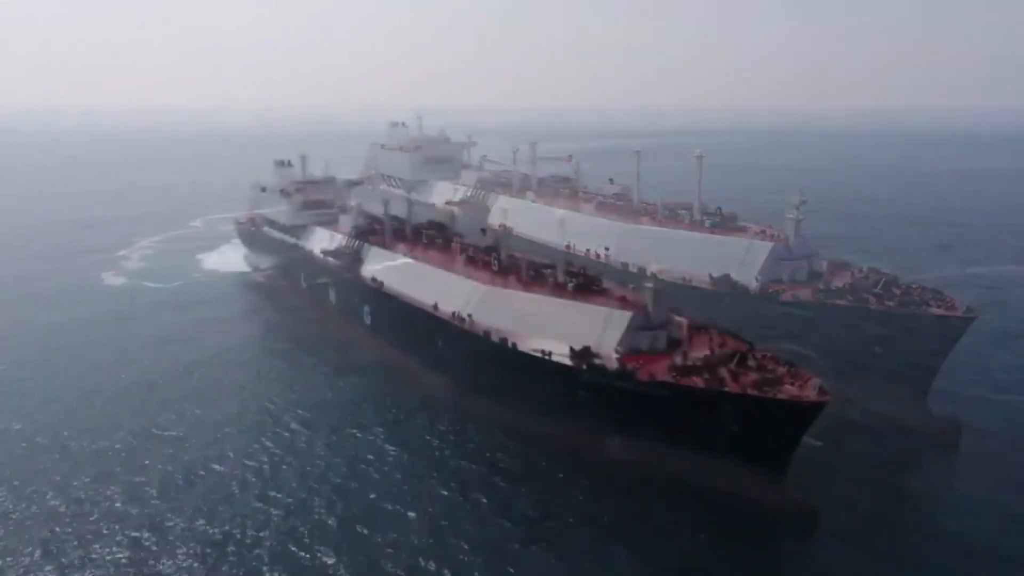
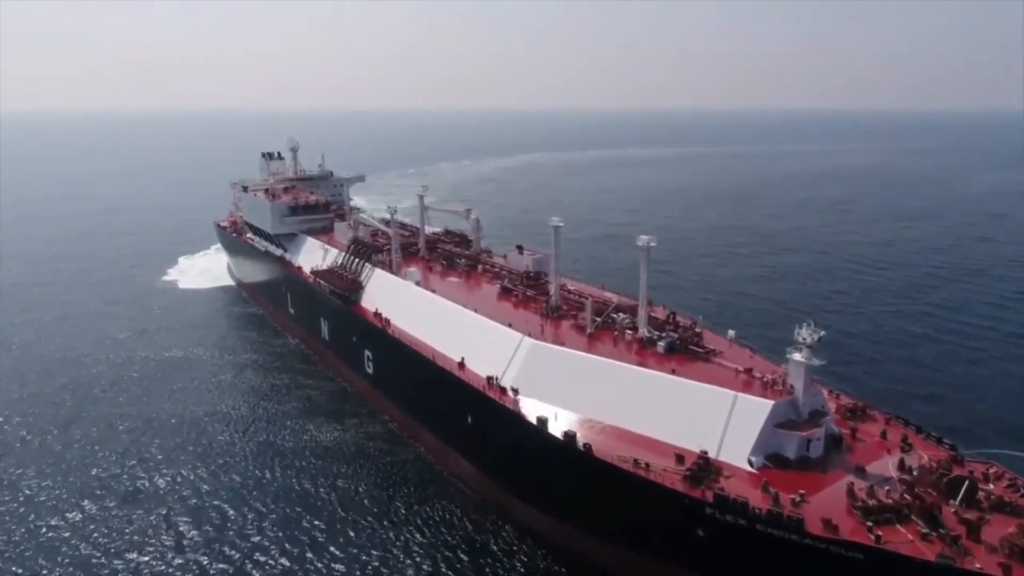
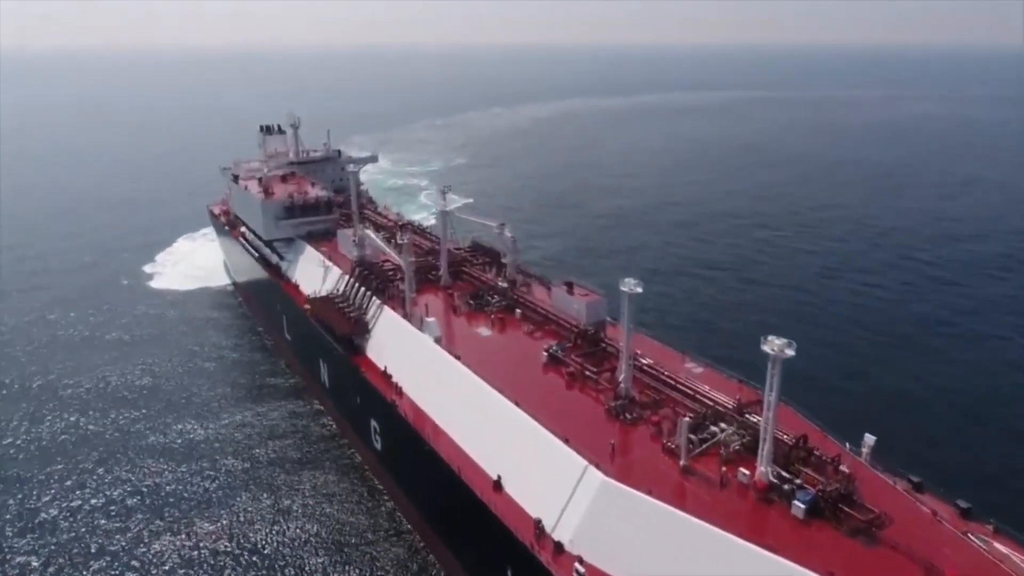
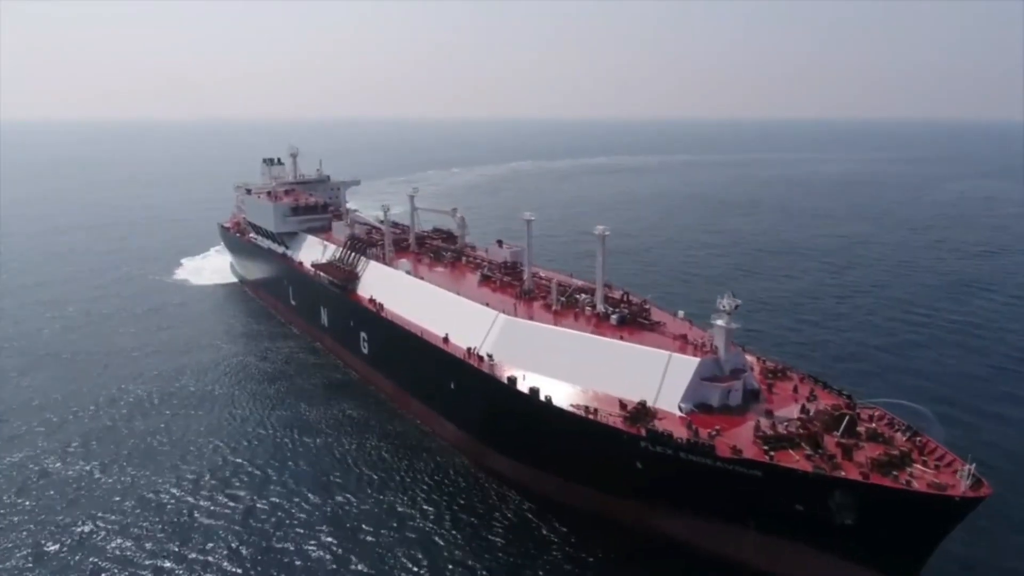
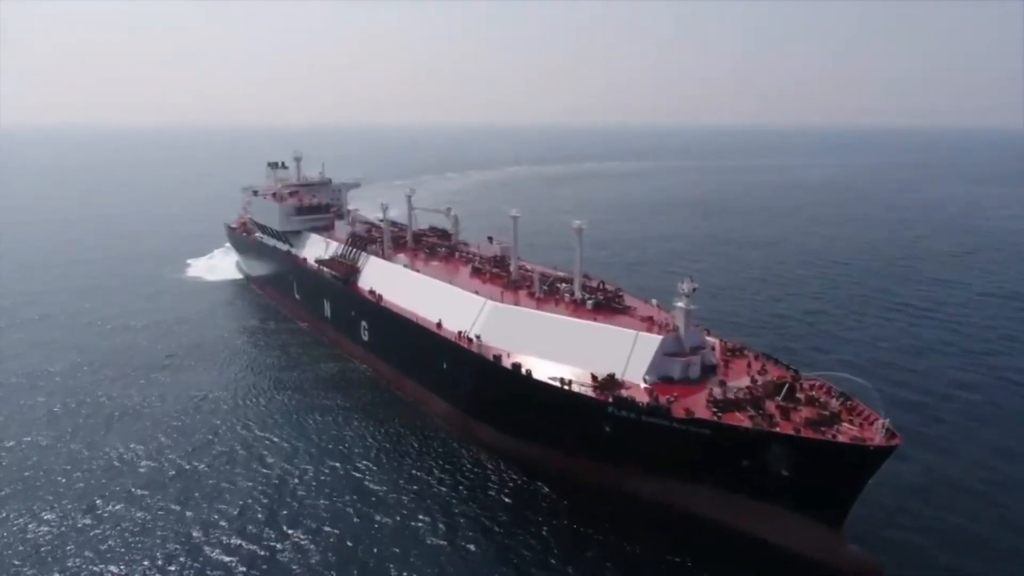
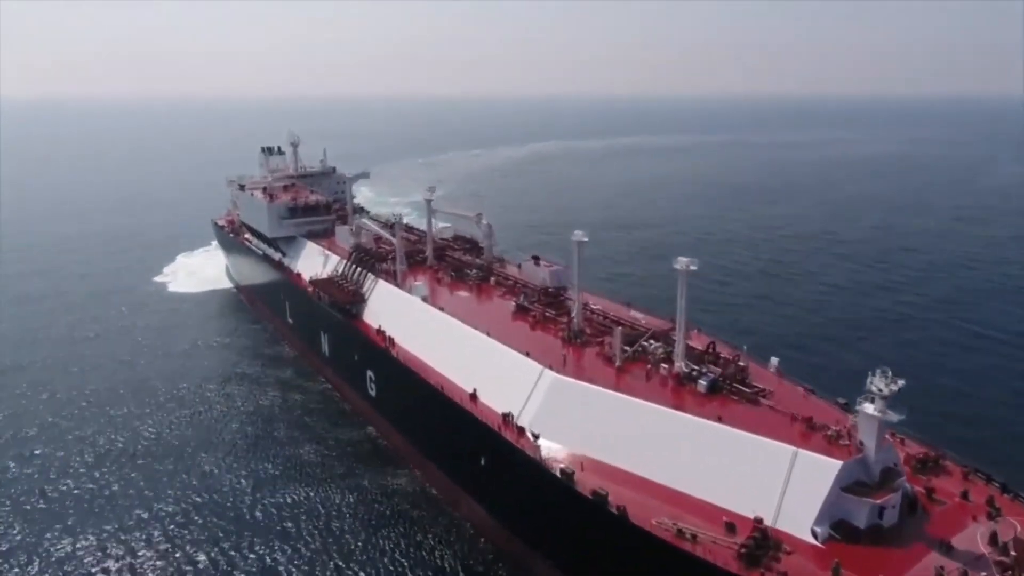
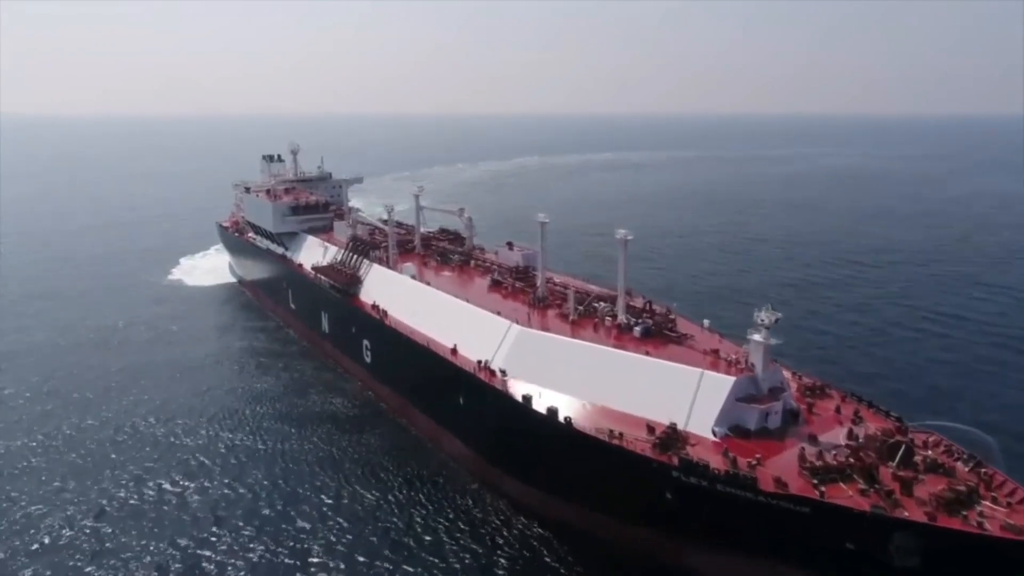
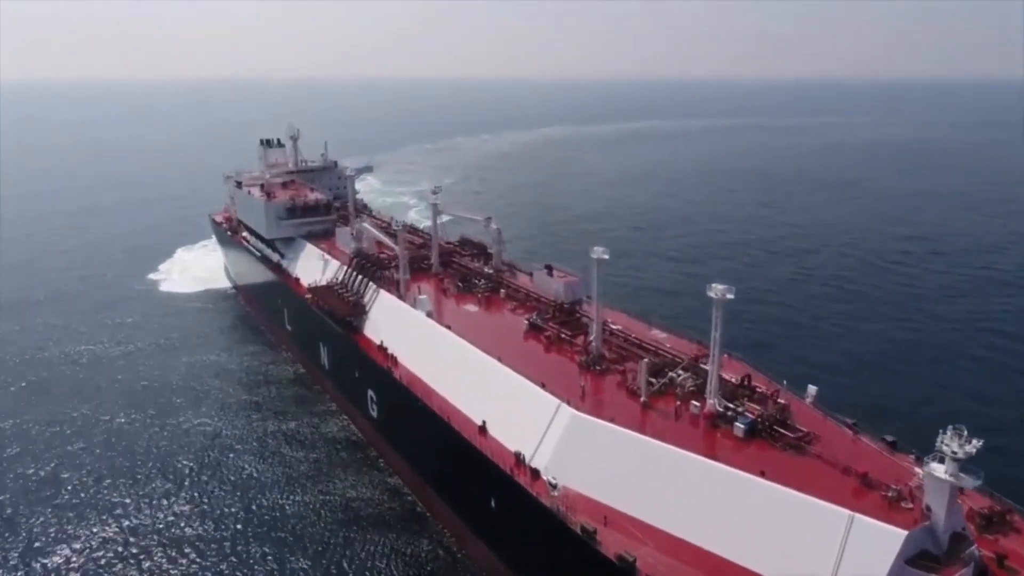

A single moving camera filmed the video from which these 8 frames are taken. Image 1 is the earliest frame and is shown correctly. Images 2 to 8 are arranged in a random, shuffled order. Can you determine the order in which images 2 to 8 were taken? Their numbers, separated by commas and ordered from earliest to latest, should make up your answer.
5, 4, 7, 2, 6, 8, 3
